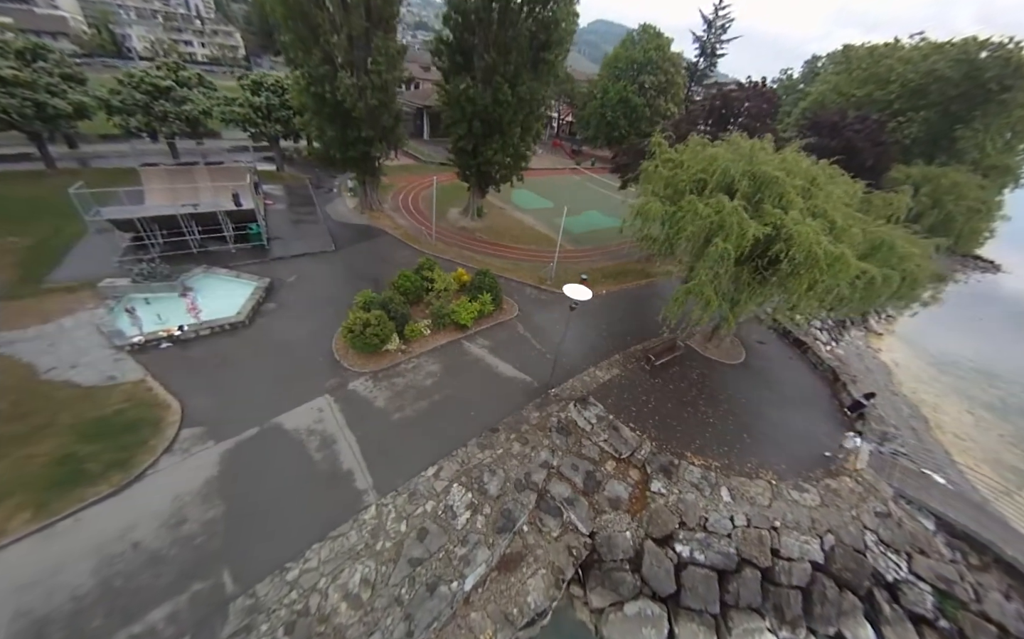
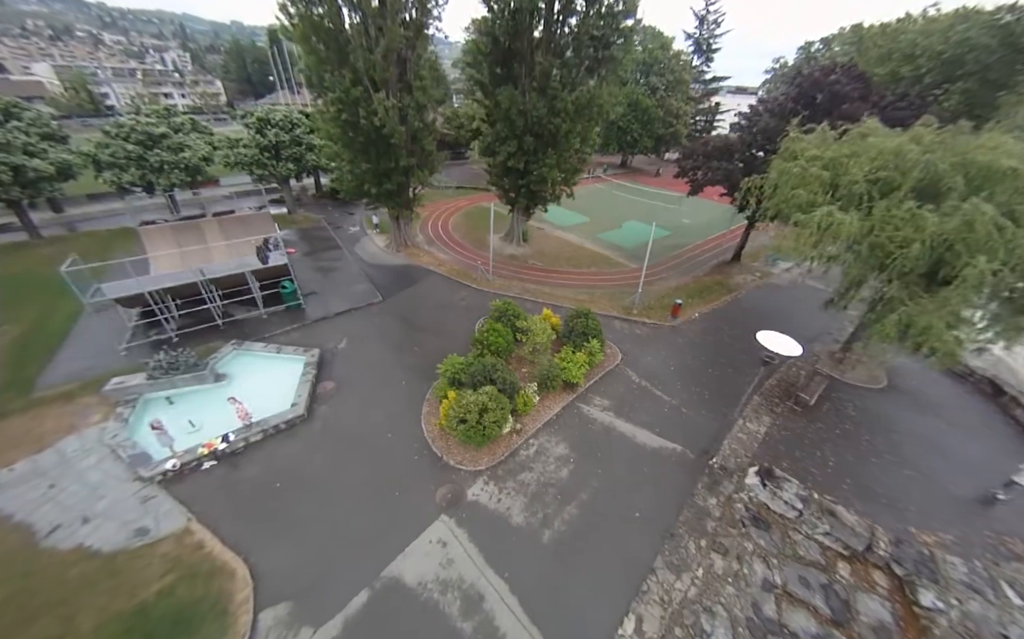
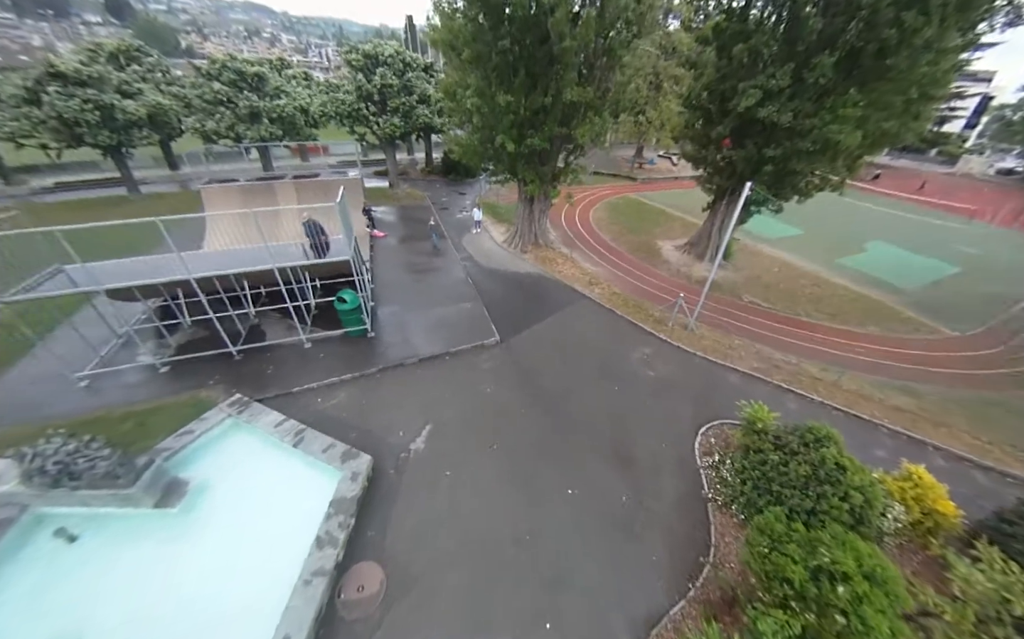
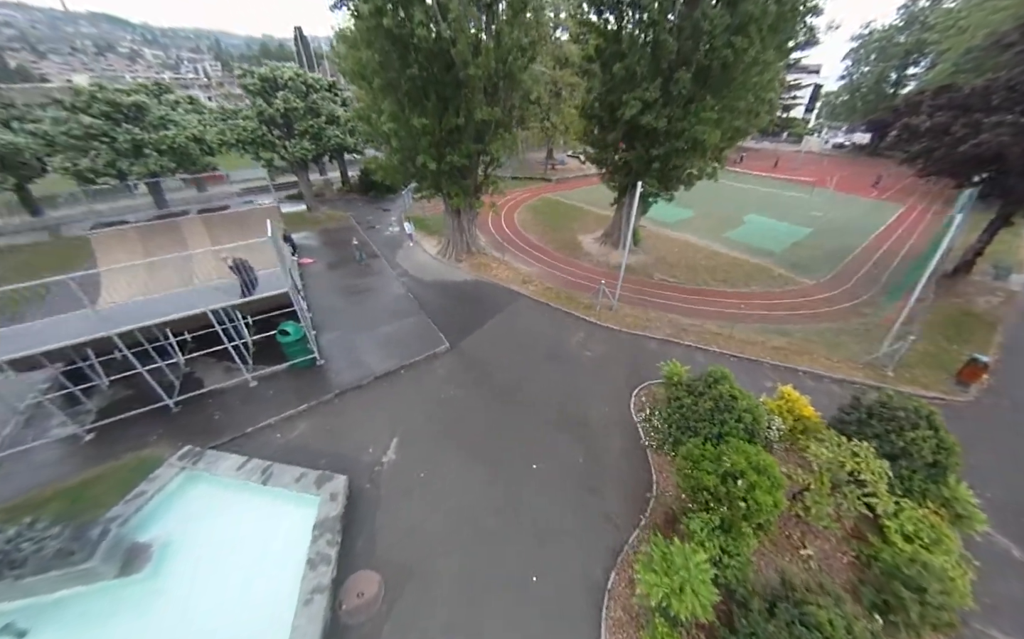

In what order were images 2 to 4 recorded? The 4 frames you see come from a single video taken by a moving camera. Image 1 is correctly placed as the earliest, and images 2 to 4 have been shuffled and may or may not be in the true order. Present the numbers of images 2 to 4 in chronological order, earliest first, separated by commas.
2, 4, 3
